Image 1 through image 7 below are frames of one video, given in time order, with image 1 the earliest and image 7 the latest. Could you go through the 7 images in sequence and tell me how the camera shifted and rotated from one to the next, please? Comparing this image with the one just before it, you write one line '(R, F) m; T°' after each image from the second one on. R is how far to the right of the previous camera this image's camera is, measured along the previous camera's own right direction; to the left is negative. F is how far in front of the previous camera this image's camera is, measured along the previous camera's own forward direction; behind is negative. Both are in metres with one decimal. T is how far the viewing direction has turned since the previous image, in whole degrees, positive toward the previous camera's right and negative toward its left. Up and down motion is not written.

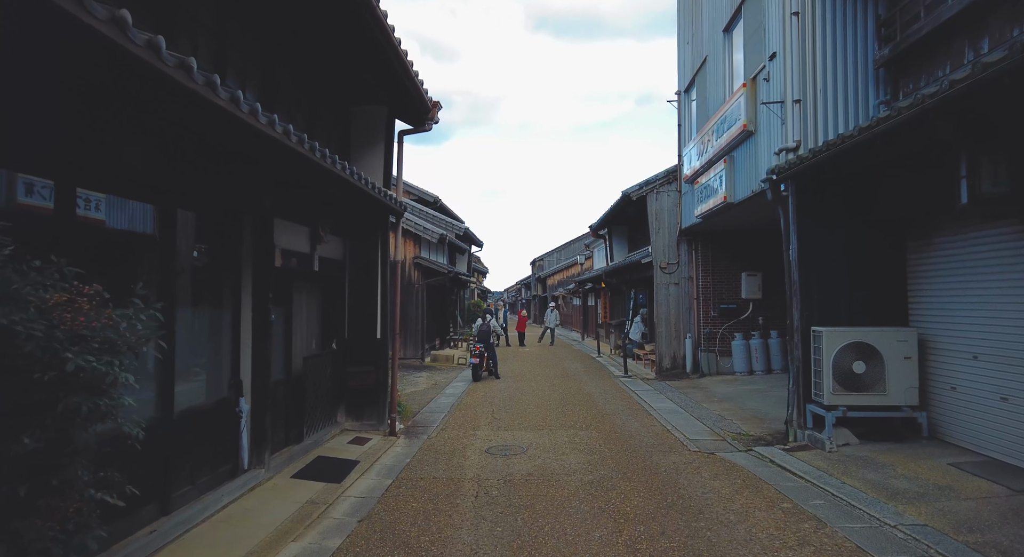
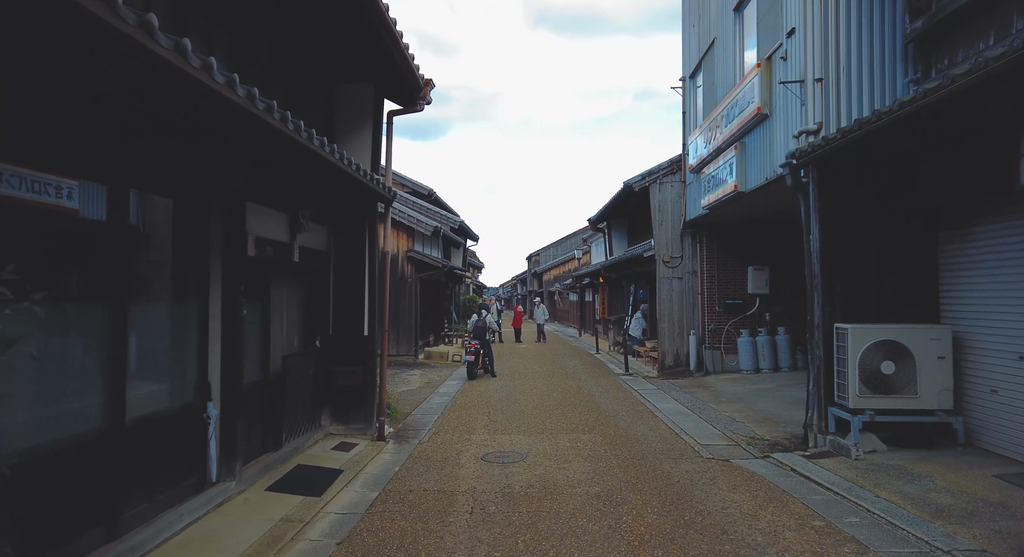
(0.0, +0.5) m; 0°
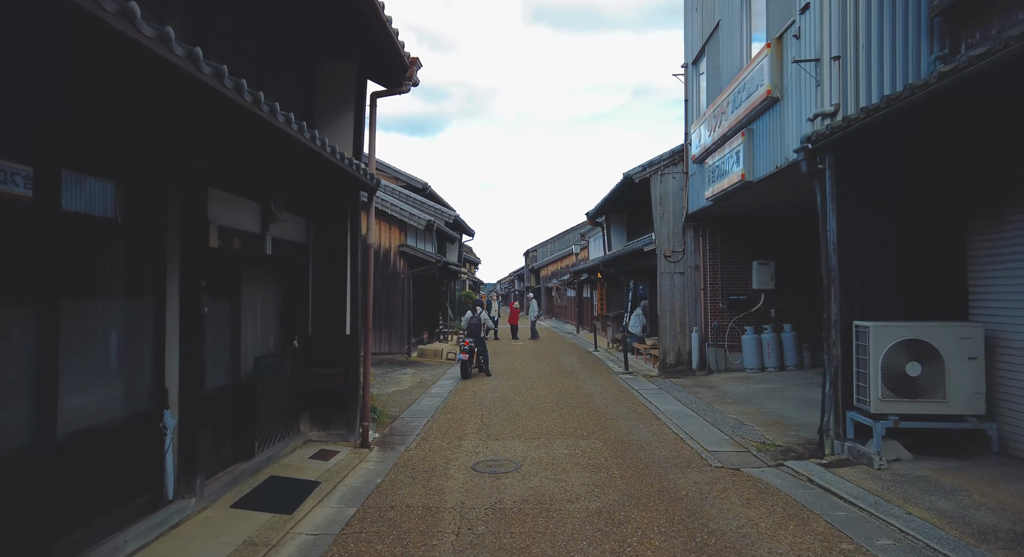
(+0.1, +0.5) m; 0°
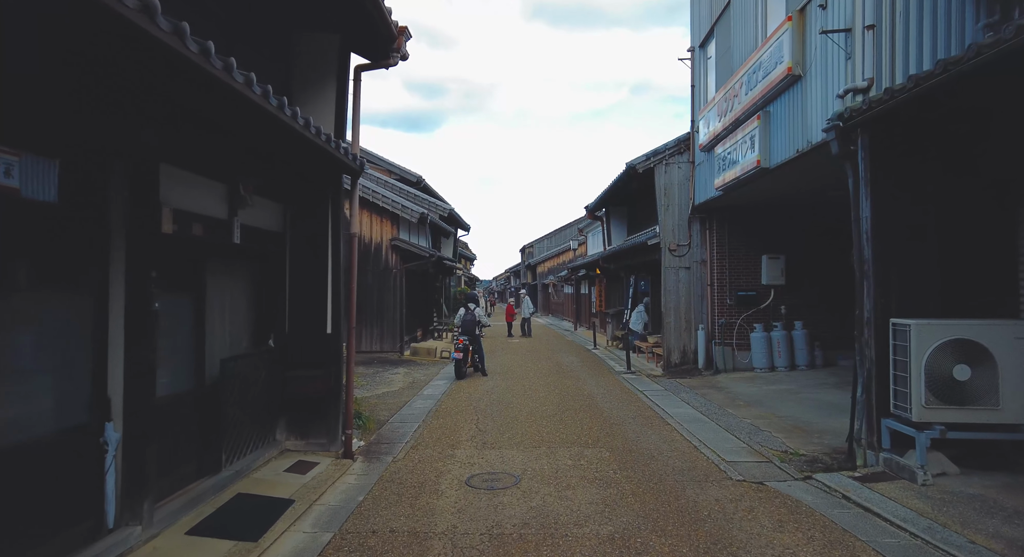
(0.0, +0.6) m; 0°
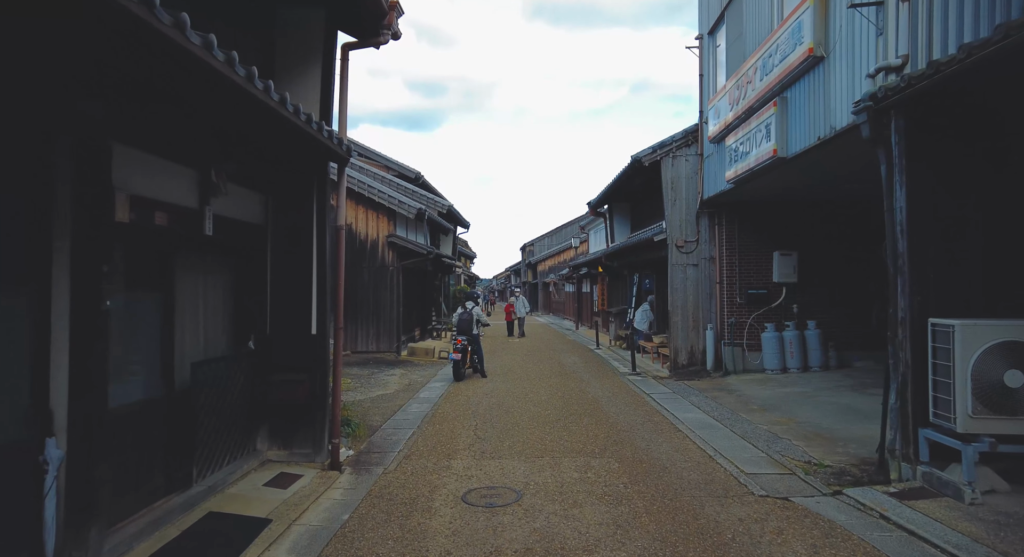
(0.0, +0.5) m; 0°
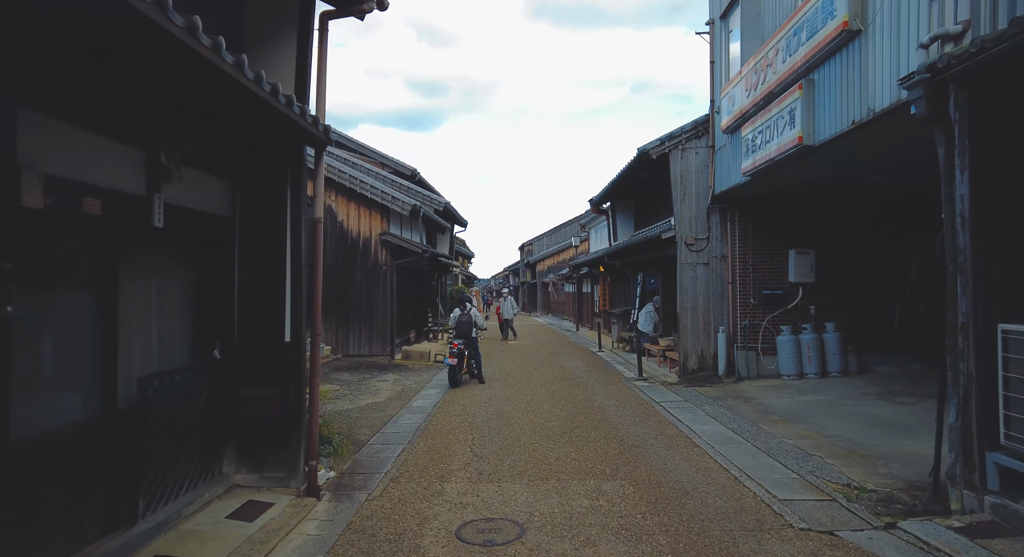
(0.0, +0.7) m; 0°
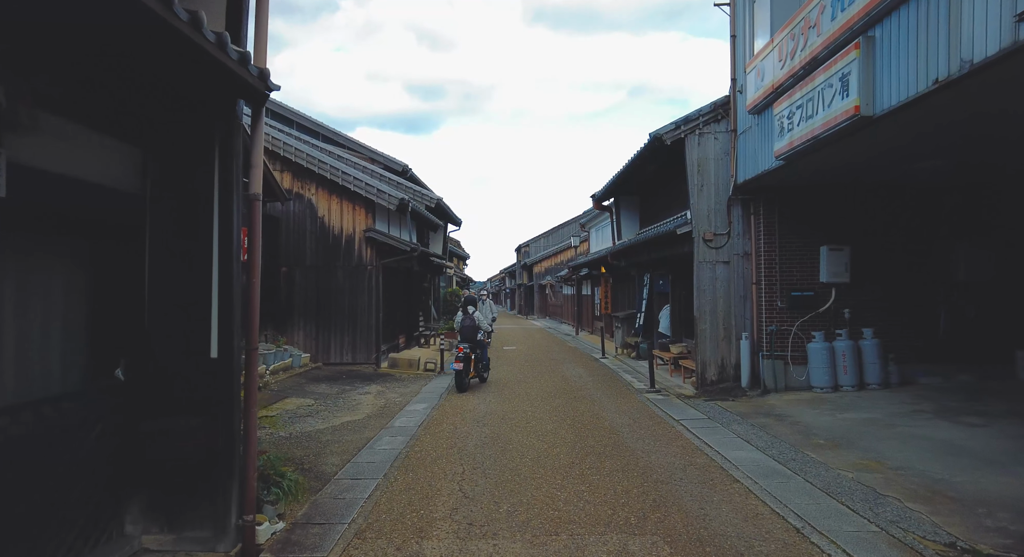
(0.0, +1.2) m; 0°
